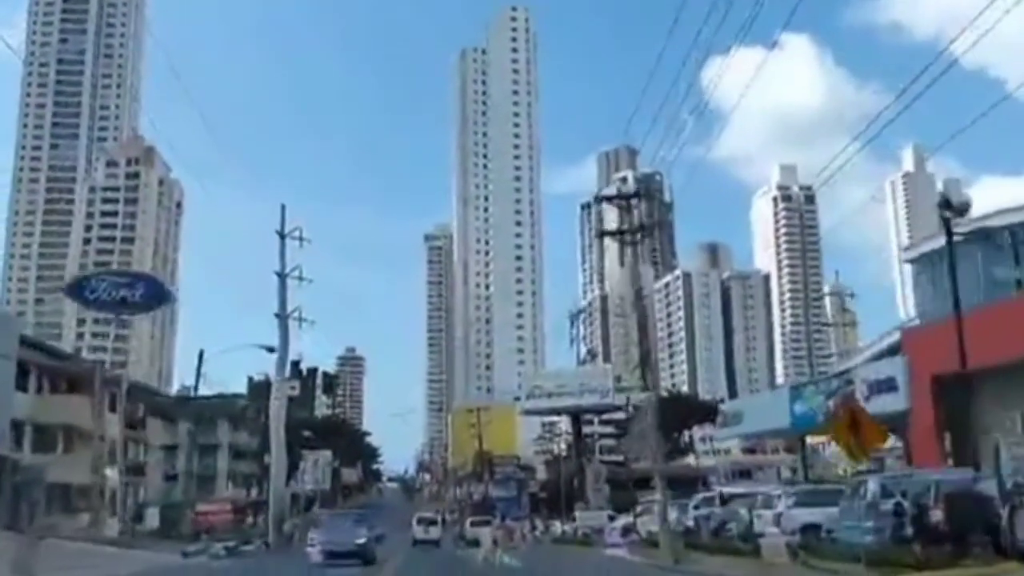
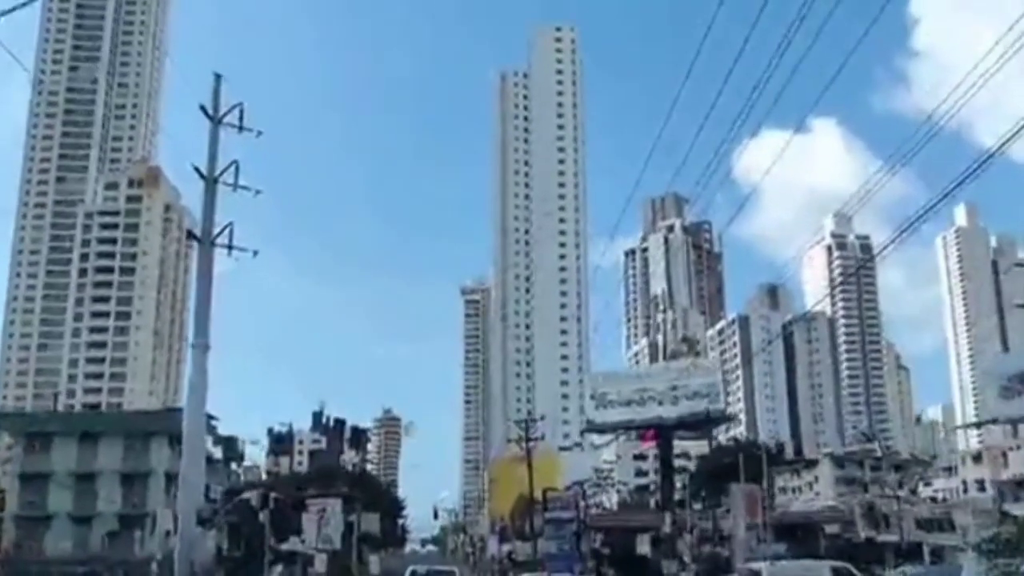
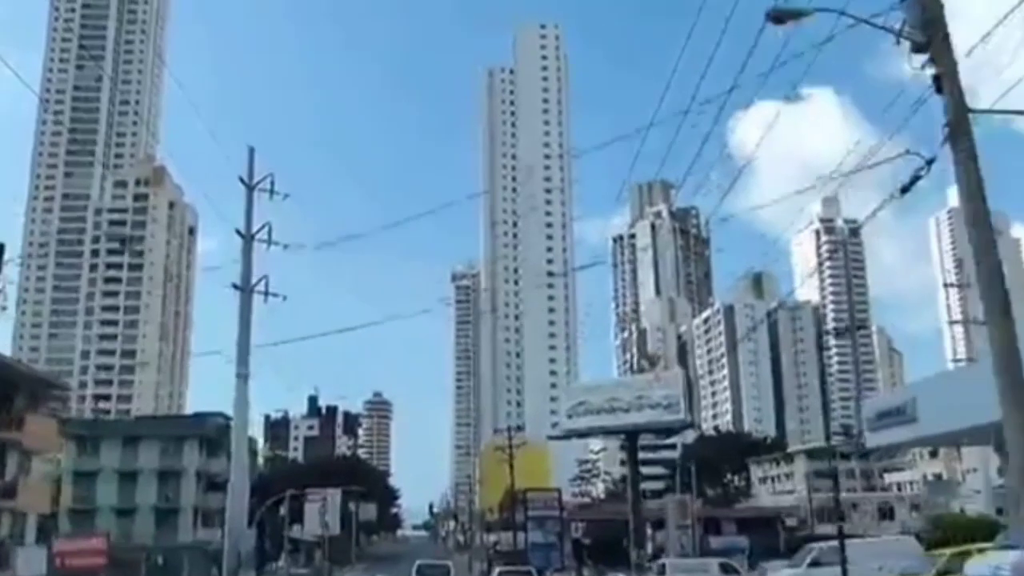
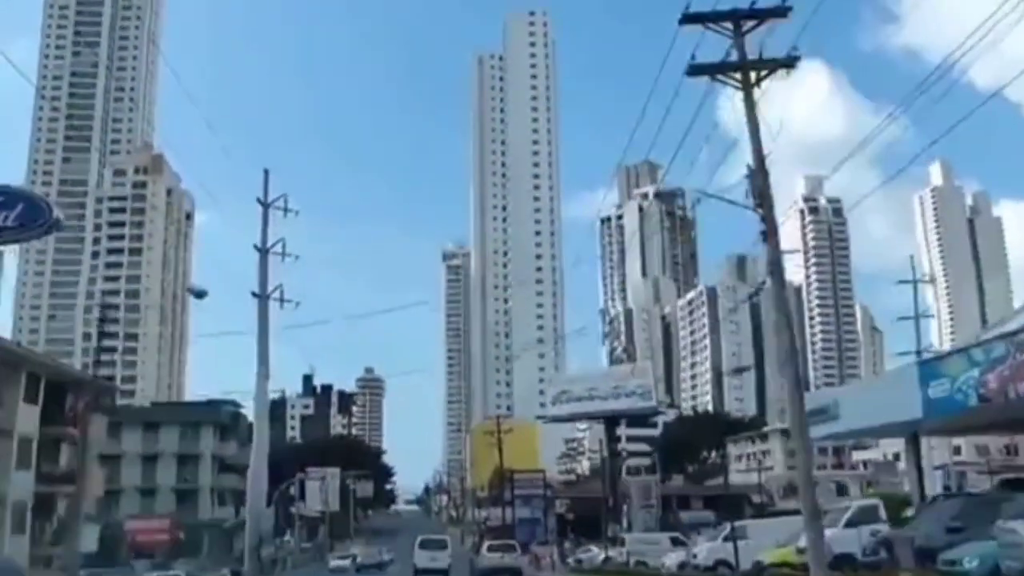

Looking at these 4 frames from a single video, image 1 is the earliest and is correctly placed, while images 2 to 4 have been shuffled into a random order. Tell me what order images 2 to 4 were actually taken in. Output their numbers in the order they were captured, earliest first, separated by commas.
4, 3, 2
